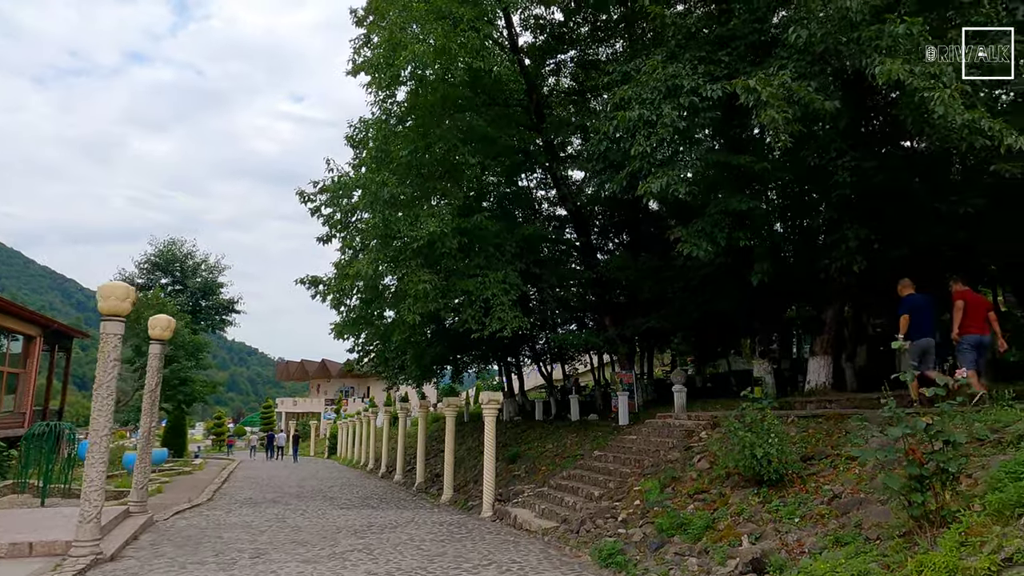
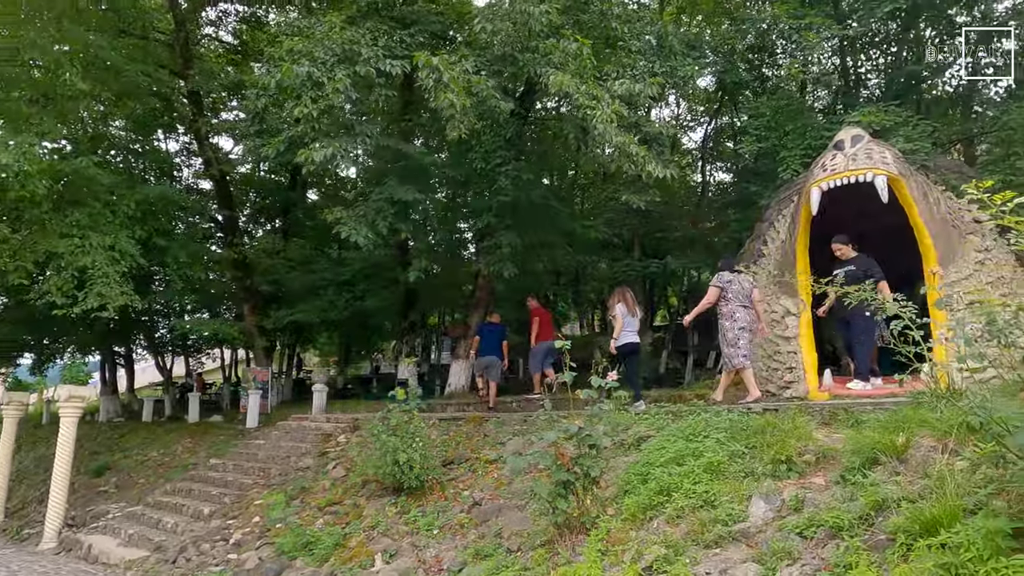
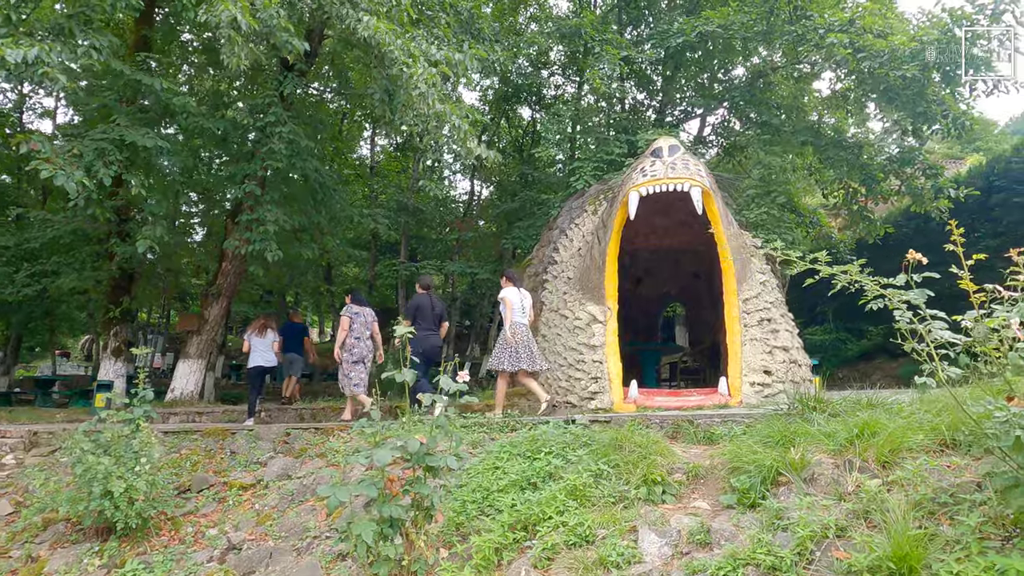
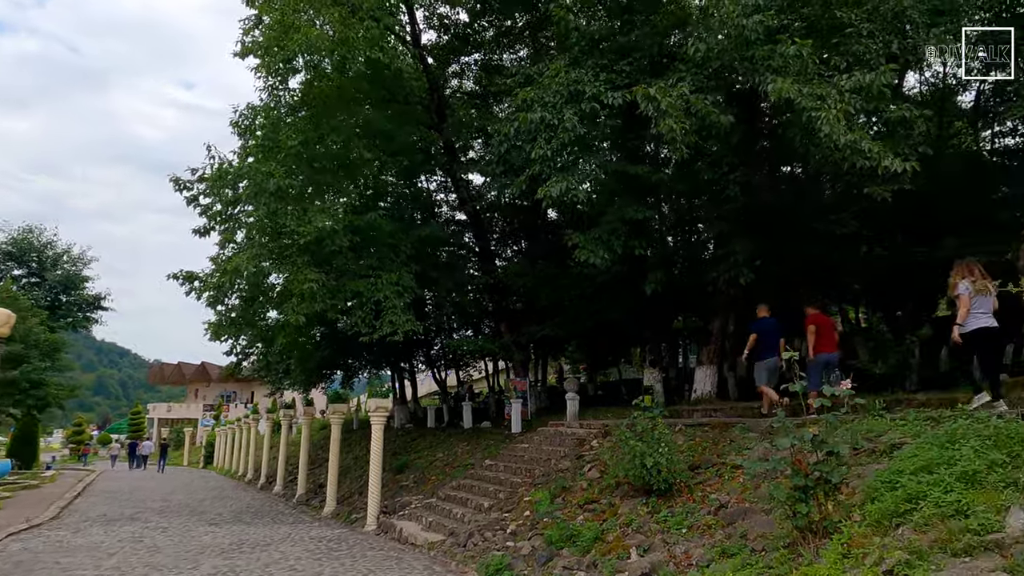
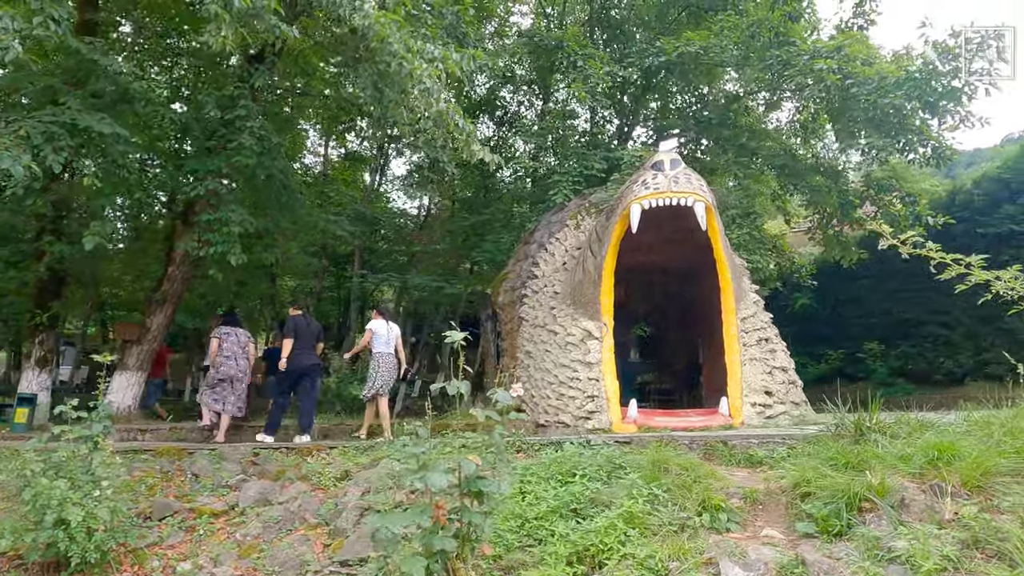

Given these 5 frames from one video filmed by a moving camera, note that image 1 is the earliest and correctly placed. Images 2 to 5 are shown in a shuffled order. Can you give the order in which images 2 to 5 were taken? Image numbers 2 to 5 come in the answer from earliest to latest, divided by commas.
4, 2, 3, 5
